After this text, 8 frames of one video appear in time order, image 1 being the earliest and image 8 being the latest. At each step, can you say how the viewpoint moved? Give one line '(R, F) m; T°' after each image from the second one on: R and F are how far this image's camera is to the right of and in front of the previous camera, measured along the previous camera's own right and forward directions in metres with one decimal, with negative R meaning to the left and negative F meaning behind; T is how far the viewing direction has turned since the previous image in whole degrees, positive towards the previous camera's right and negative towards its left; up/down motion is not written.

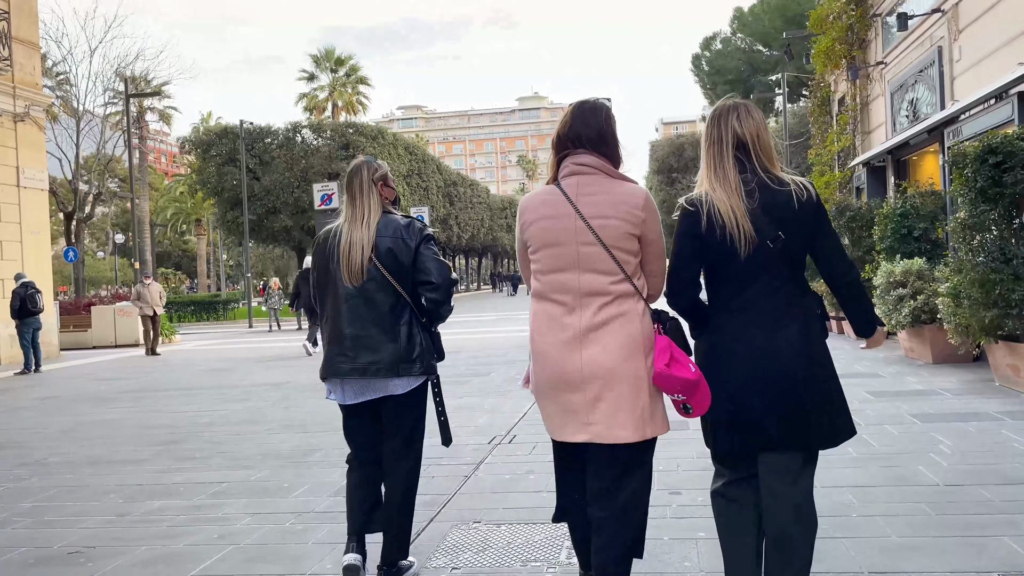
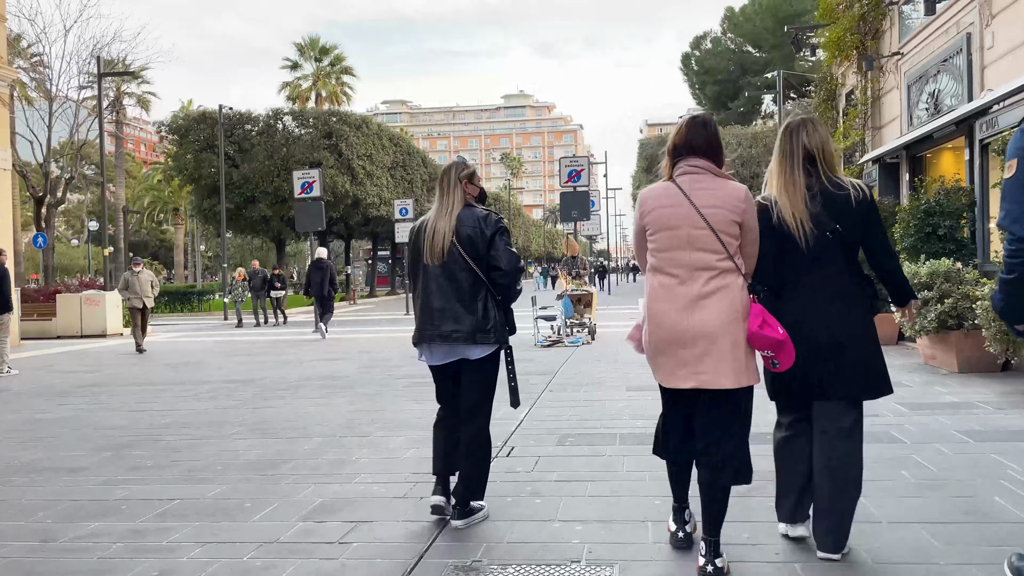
(-0.1, +0.8) m; +1°
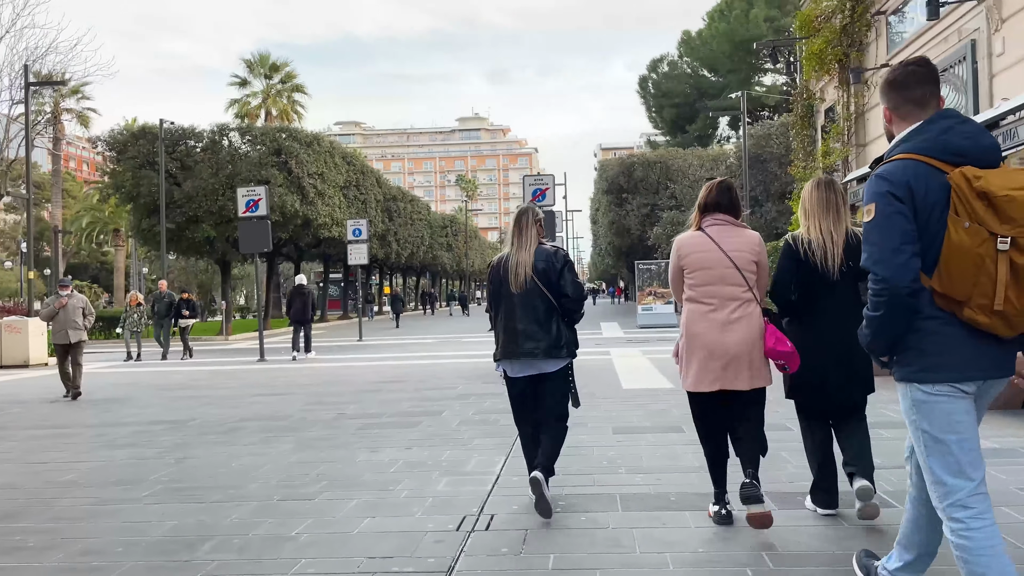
(-0.1, +1.0) m; +3°
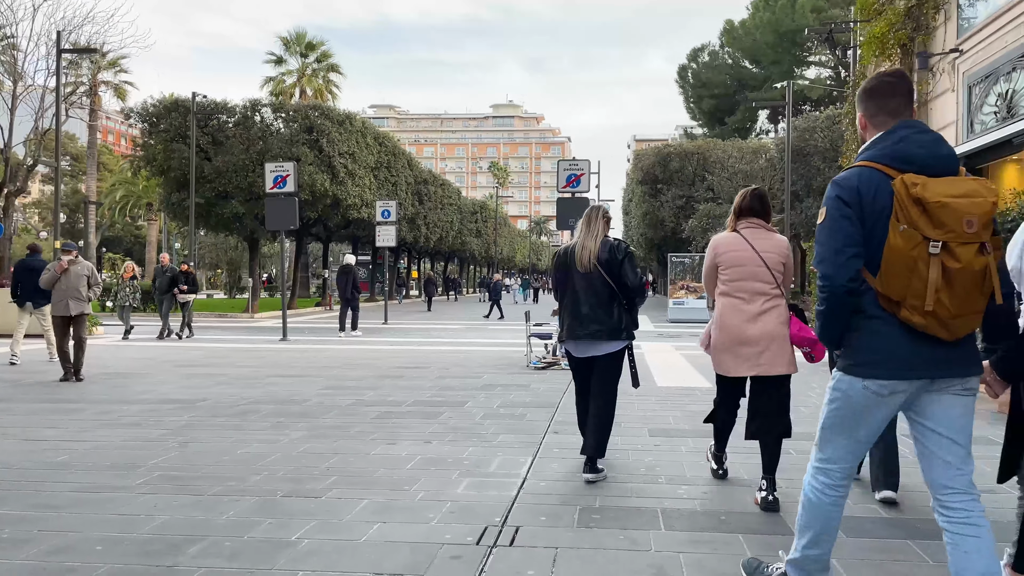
(0.0, +0.5) m; -2°
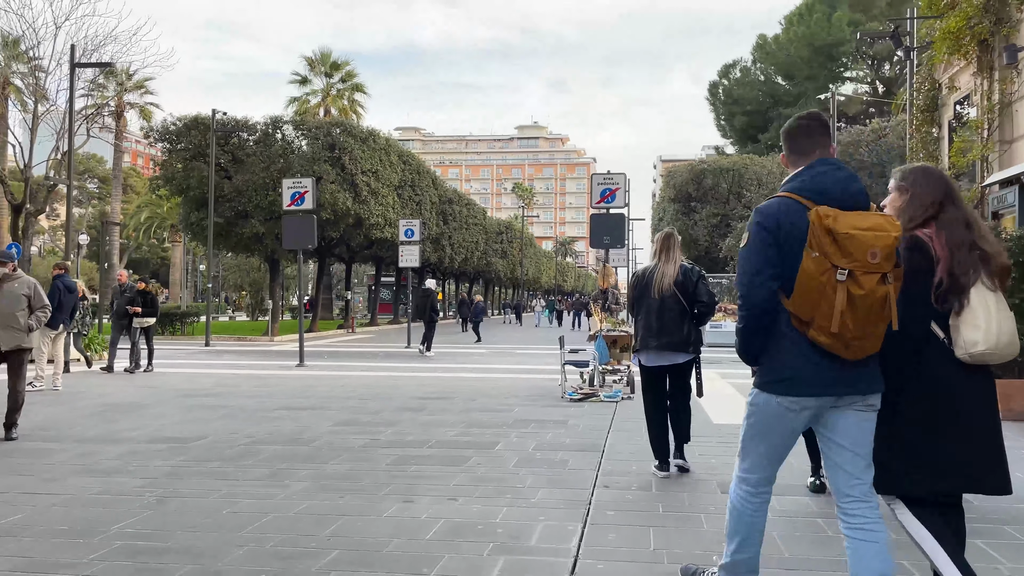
(-0.1, +1.1) m; -2°
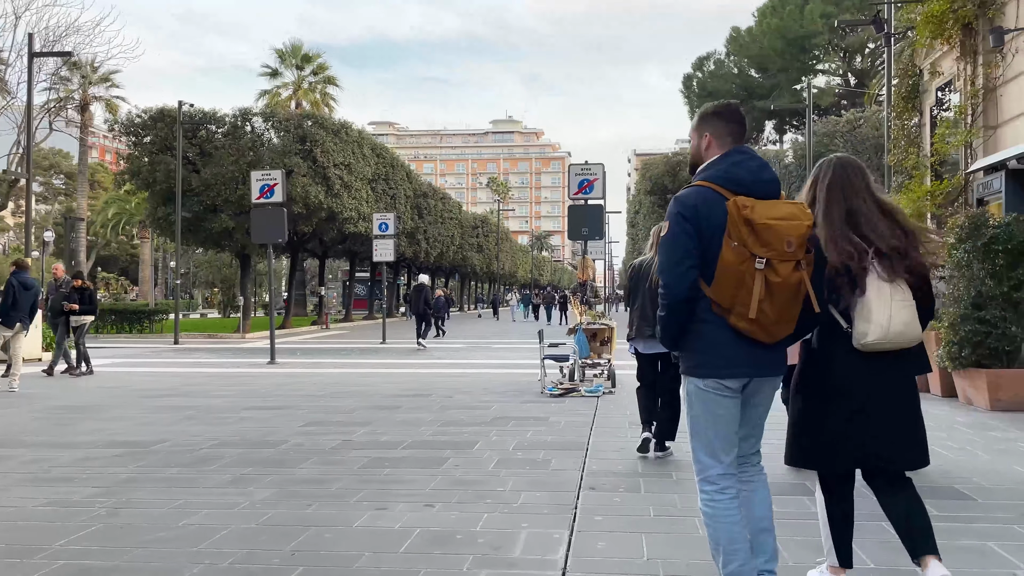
(0.0, +0.3) m; +2°
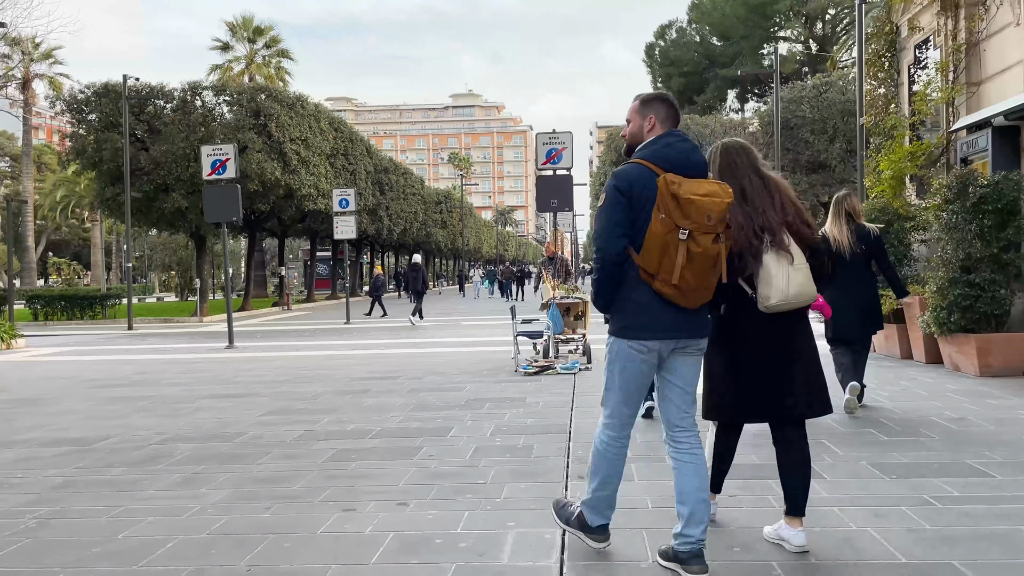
(-0.1, +0.5) m; +3°
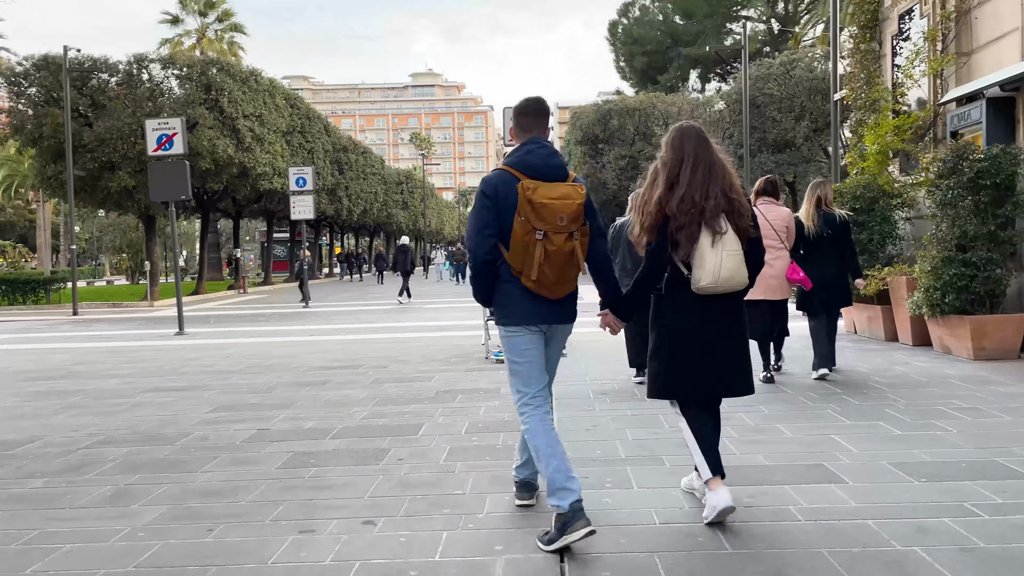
(-0.1, +0.6) m; +3°
